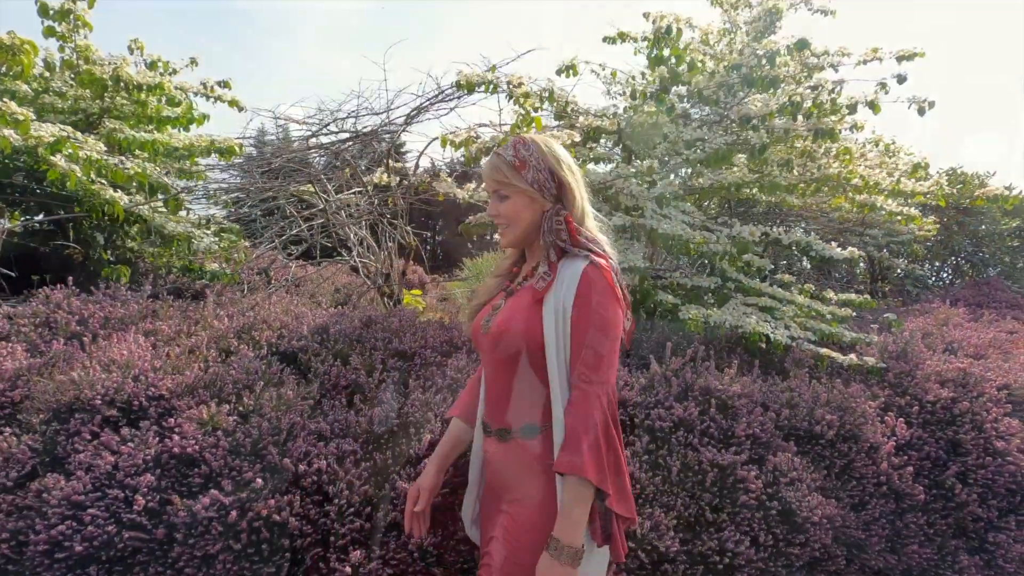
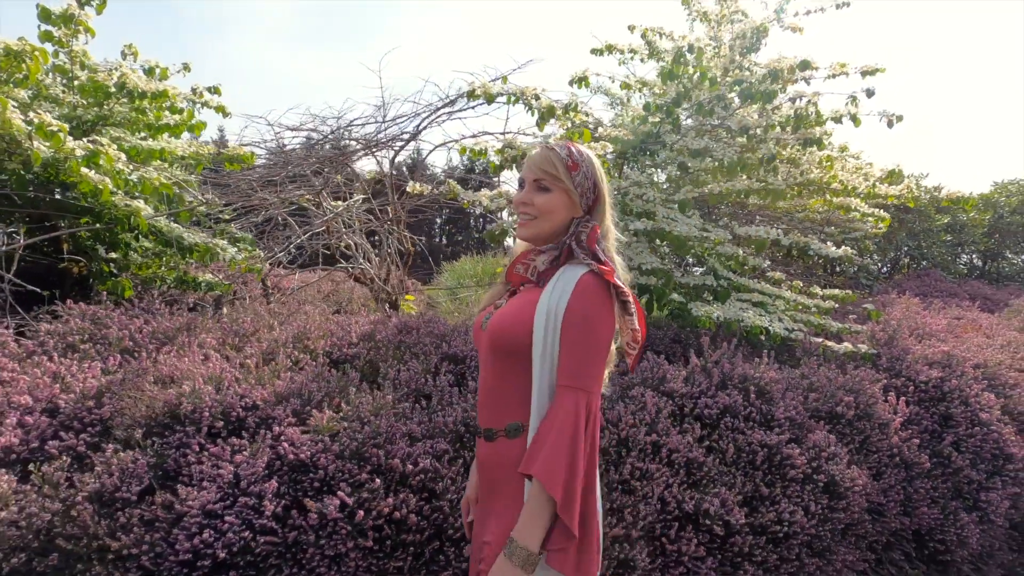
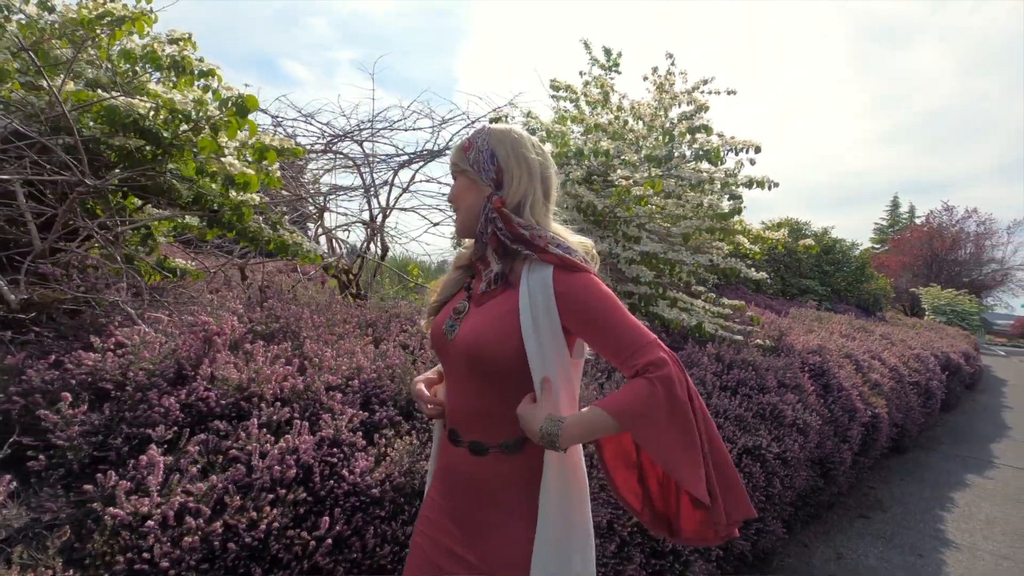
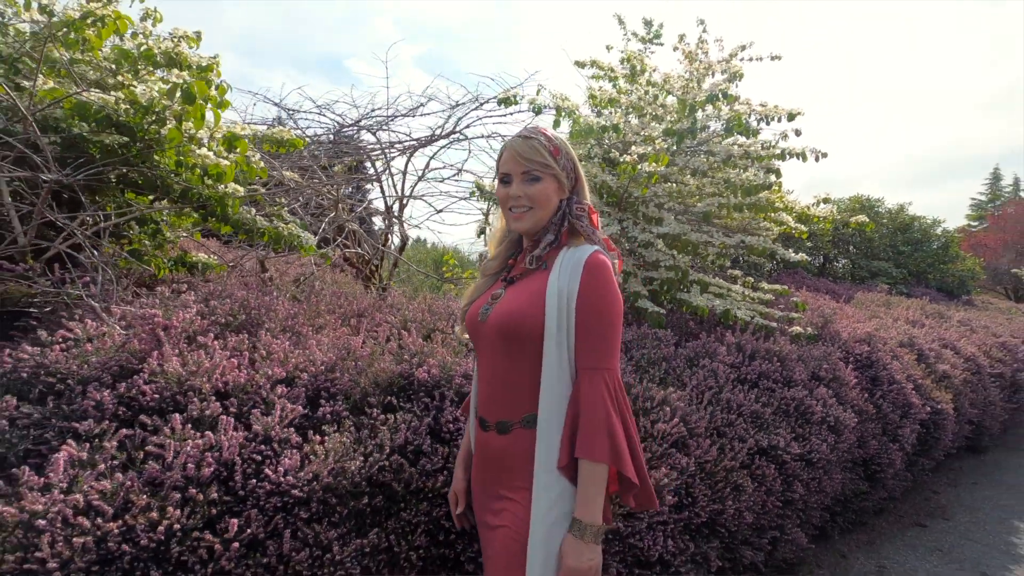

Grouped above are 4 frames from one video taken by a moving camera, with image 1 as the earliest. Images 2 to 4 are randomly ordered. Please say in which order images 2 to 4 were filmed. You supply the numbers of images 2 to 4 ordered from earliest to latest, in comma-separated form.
2, 4, 3
